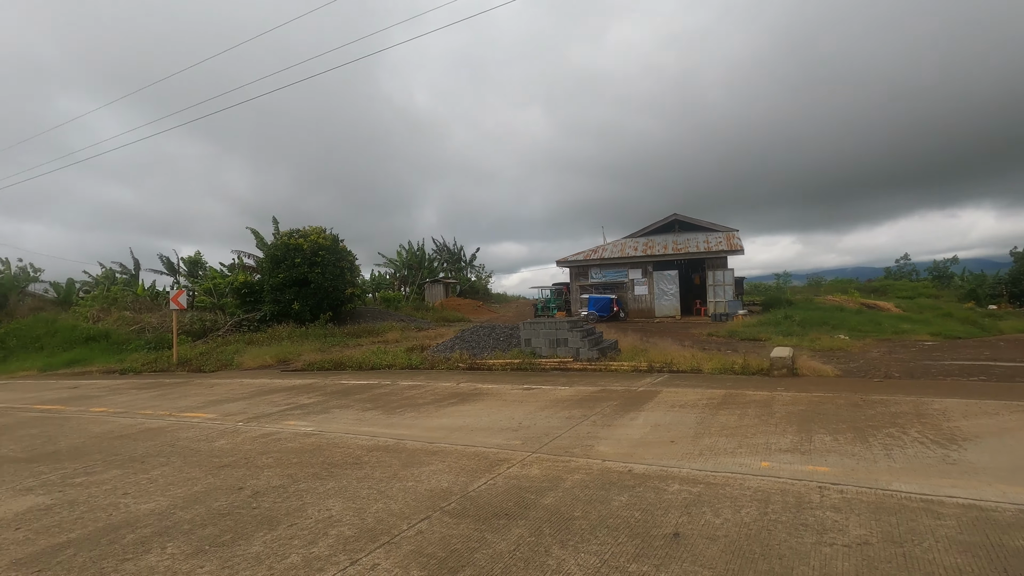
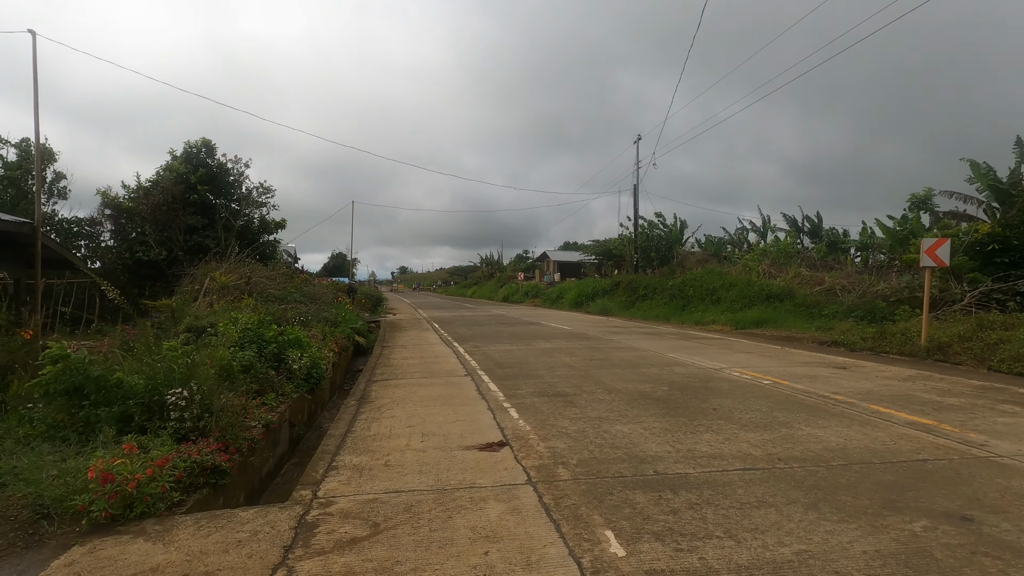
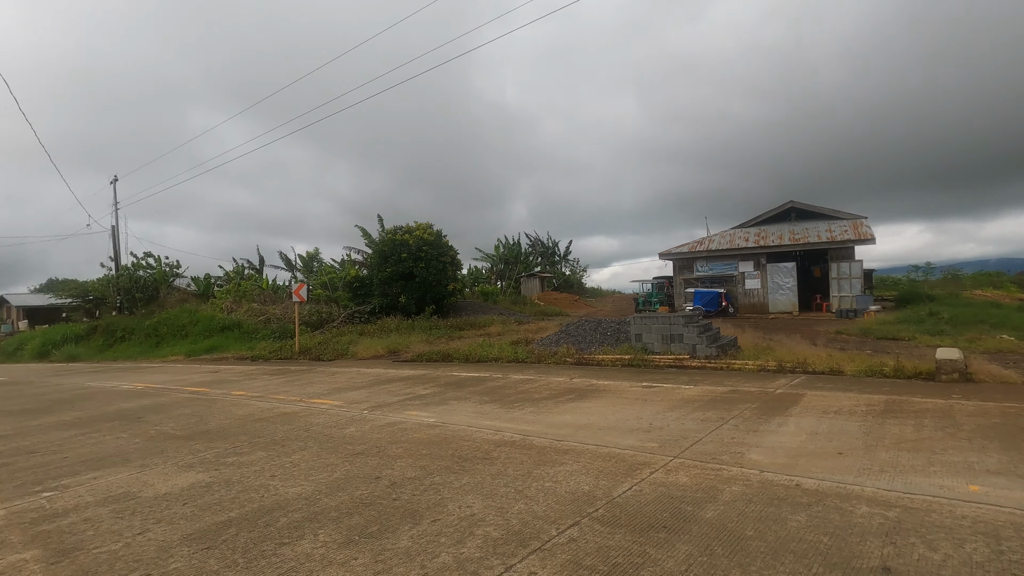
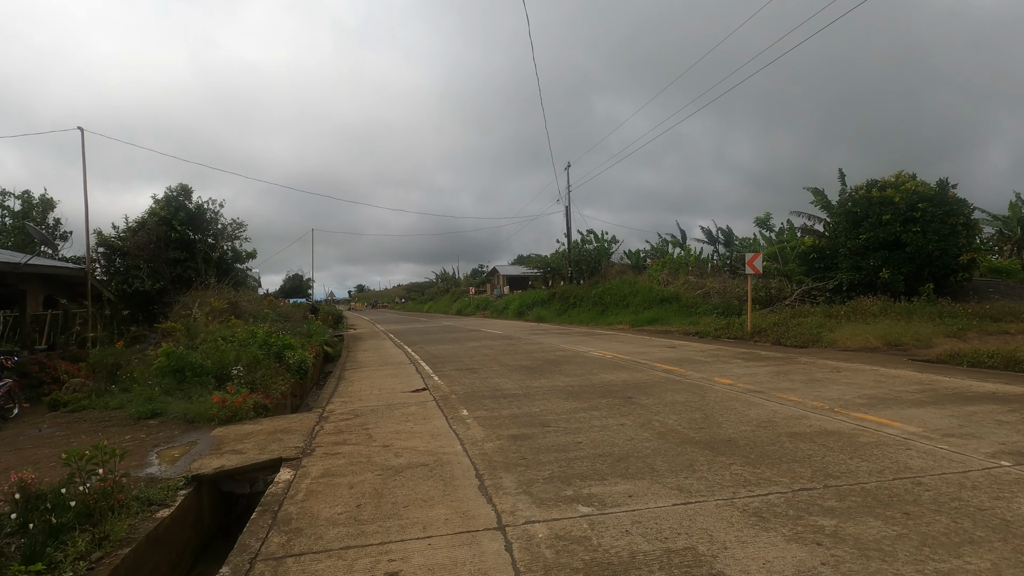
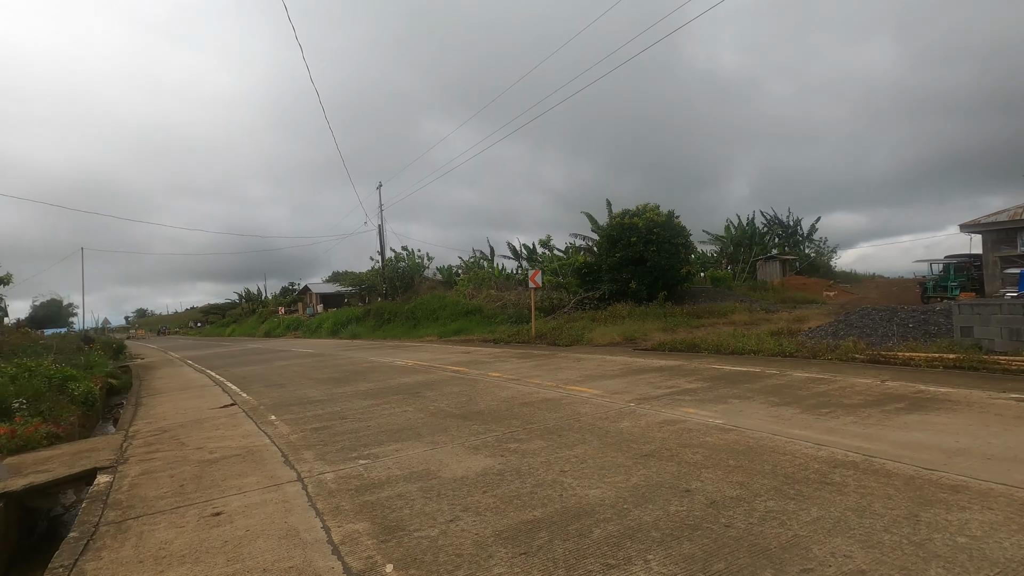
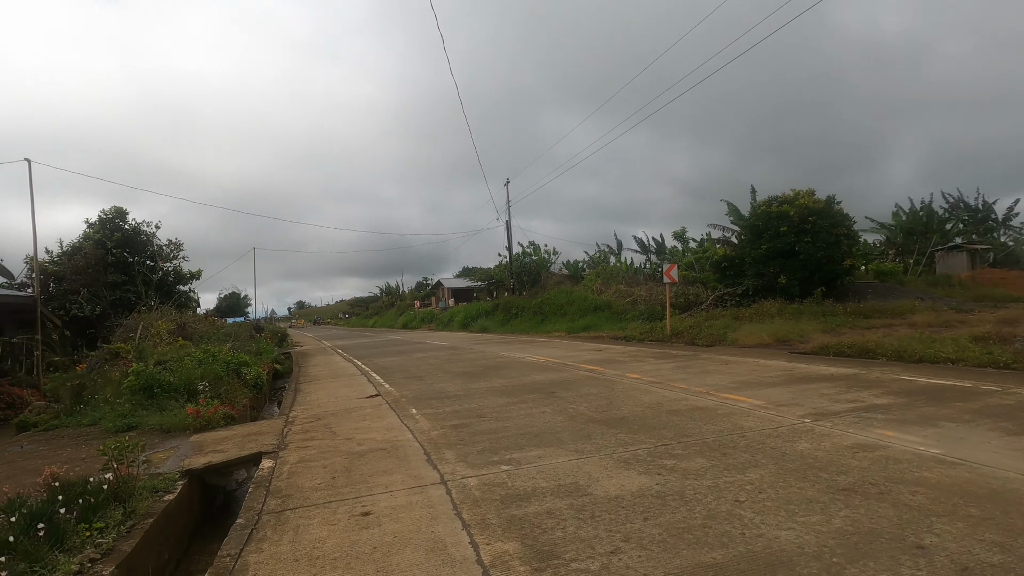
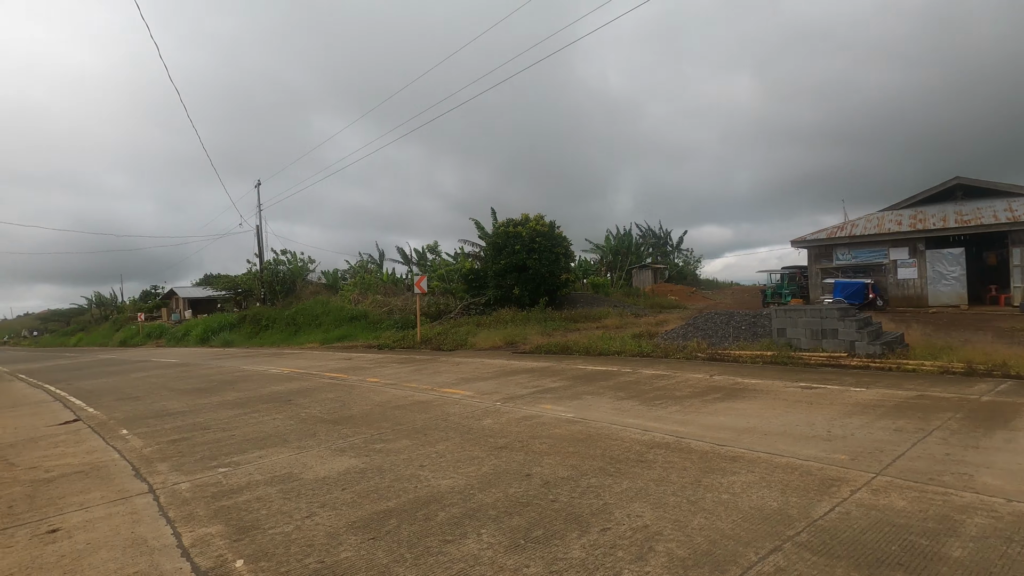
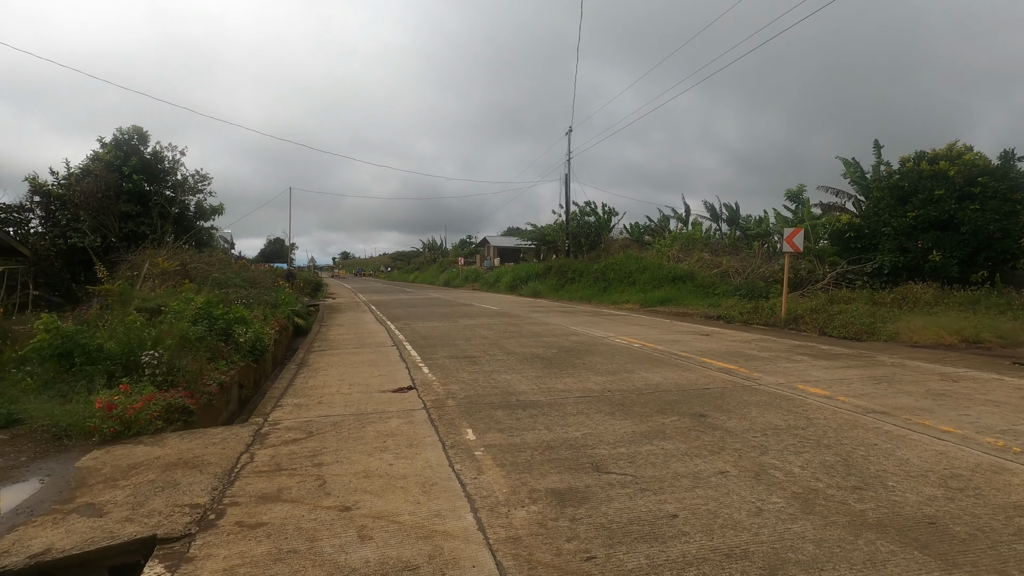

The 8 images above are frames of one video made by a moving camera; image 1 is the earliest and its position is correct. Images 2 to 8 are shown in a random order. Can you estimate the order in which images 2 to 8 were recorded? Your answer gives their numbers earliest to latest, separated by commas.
3, 7, 5, 6, 4, 8, 2
